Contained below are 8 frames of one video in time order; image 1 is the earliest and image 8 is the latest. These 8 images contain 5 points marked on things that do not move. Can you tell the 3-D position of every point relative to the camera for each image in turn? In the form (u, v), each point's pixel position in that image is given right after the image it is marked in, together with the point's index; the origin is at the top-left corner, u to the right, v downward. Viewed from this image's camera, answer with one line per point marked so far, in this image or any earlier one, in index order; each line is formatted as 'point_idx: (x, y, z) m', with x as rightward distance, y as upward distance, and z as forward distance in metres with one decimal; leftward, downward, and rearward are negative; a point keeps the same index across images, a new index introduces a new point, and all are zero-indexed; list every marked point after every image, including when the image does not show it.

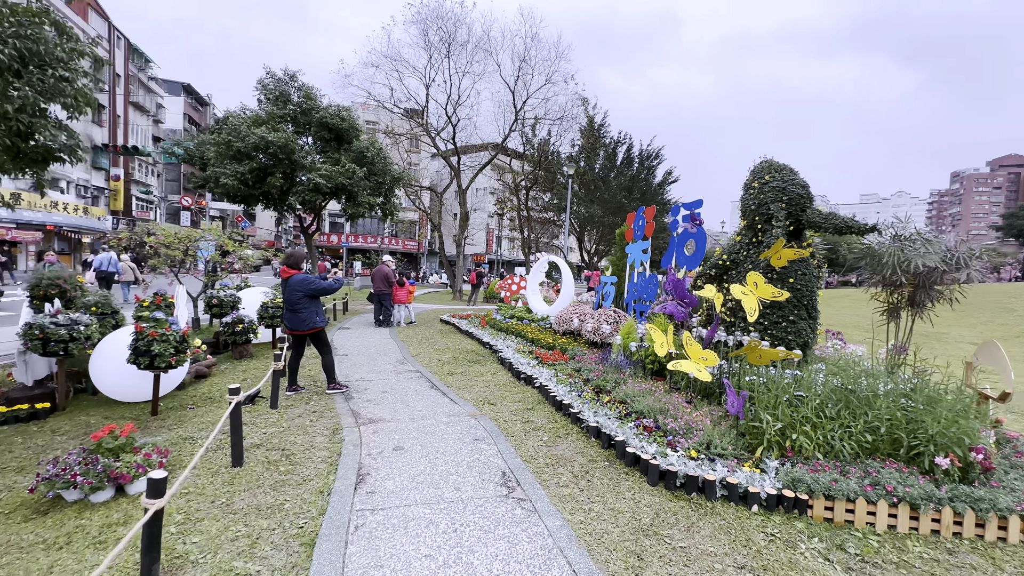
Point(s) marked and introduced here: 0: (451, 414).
0: (-0.6, -1.3, +4.5) m
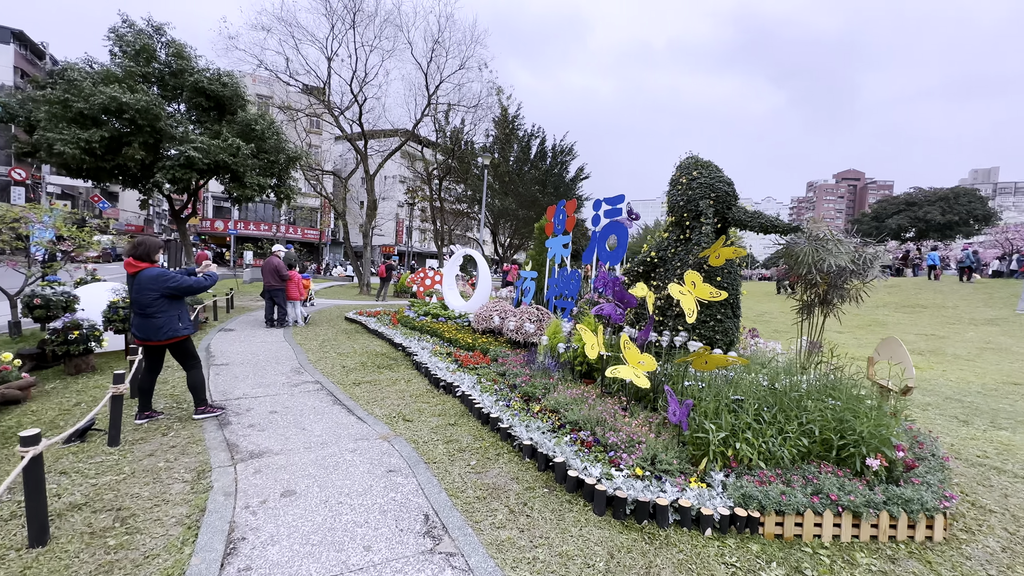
0: (-1.3, -1.3, +3.8) m
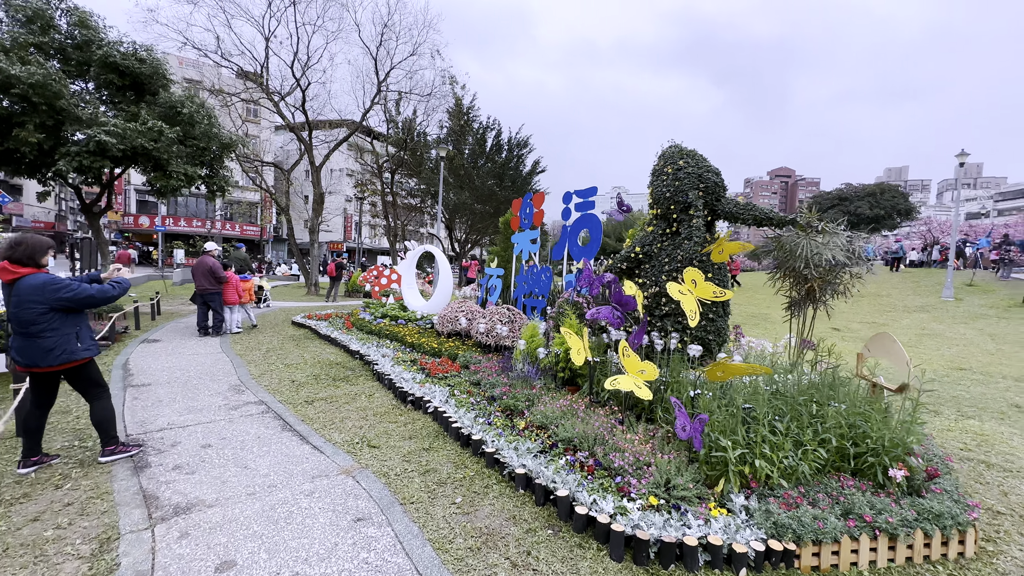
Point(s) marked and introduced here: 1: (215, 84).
0: (-1.4, -1.3, +3.2) m
1: (-11.9, +8.2, +17.9) m
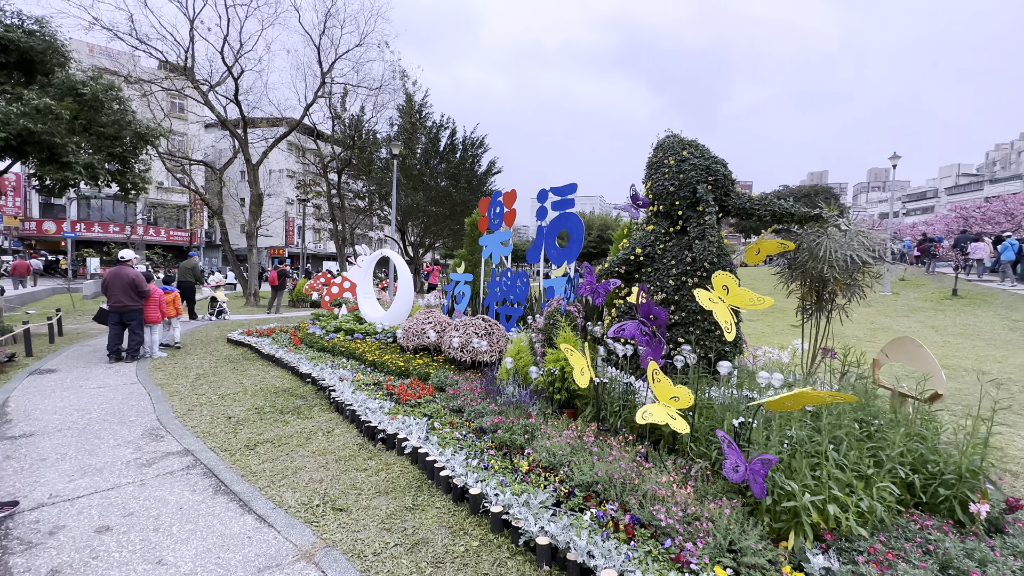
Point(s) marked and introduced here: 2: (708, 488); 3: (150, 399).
0: (-1.3, -1.4, +2.3) m
1: (-13.5, +7.7, +15.9) m
2: (+1.2, -1.2, +2.7) m
3: (-4.1, -1.3, +5.1) m
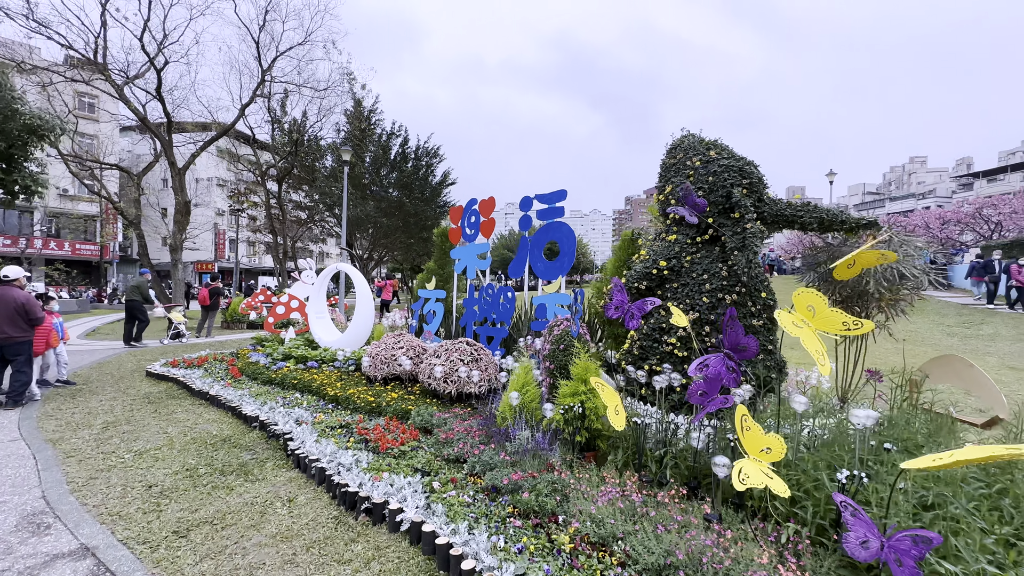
0: (-0.9, -1.6, +1.4) m
1: (-14.9, +7.0, +13.7) m
2: (+1.4, -1.3, +2.1) m
3: (-4.1, -1.5, +3.8) m
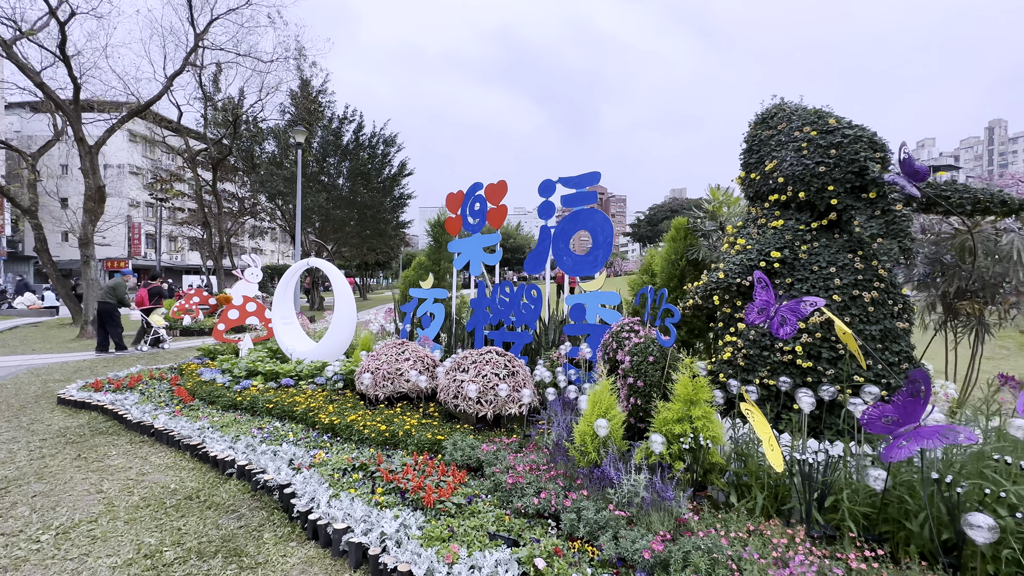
0: (-0.1, -1.6, +0.5) m
1: (-15.5, +6.9, +10.8) m
2: (+2.2, -1.3, +1.4) m
3: (-3.5, -1.5, +2.5) m
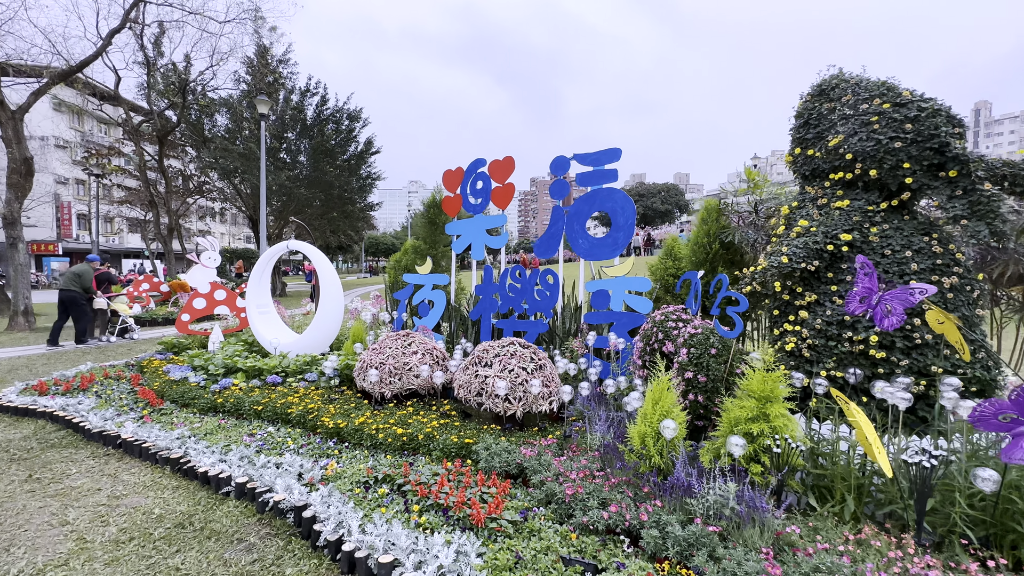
0: (+0.5, -1.6, +0.2) m
1: (-15.8, +7.2, +8.8) m
2: (+2.7, -1.2, +1.3) m
3: (-3.1, -1.5, +1.9) m
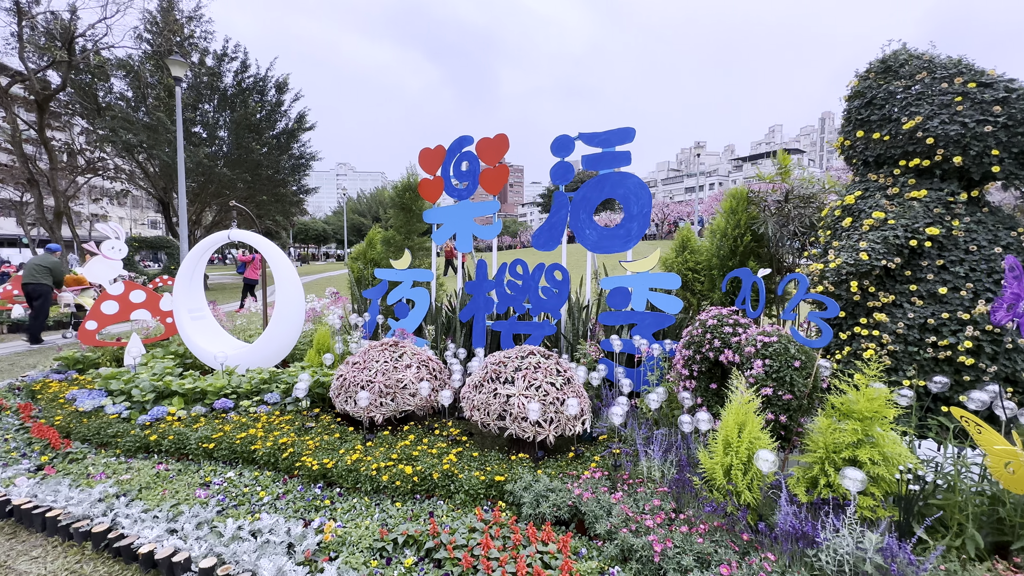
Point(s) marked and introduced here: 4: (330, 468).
0: (+1.2, -1.7, -0.3) m
1: (-16.2, +7.0, +5.7) m
2: (+3.2, -1.3, +1.2) m
3: (-2.6, -1.6, +0.9) m
4: (-1.2, -1.2, +2.9) m
